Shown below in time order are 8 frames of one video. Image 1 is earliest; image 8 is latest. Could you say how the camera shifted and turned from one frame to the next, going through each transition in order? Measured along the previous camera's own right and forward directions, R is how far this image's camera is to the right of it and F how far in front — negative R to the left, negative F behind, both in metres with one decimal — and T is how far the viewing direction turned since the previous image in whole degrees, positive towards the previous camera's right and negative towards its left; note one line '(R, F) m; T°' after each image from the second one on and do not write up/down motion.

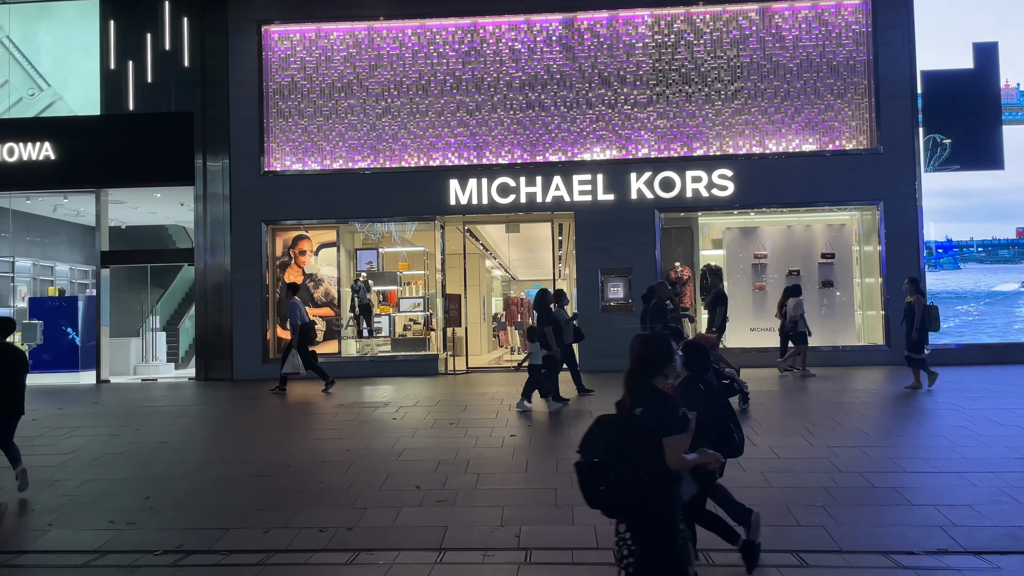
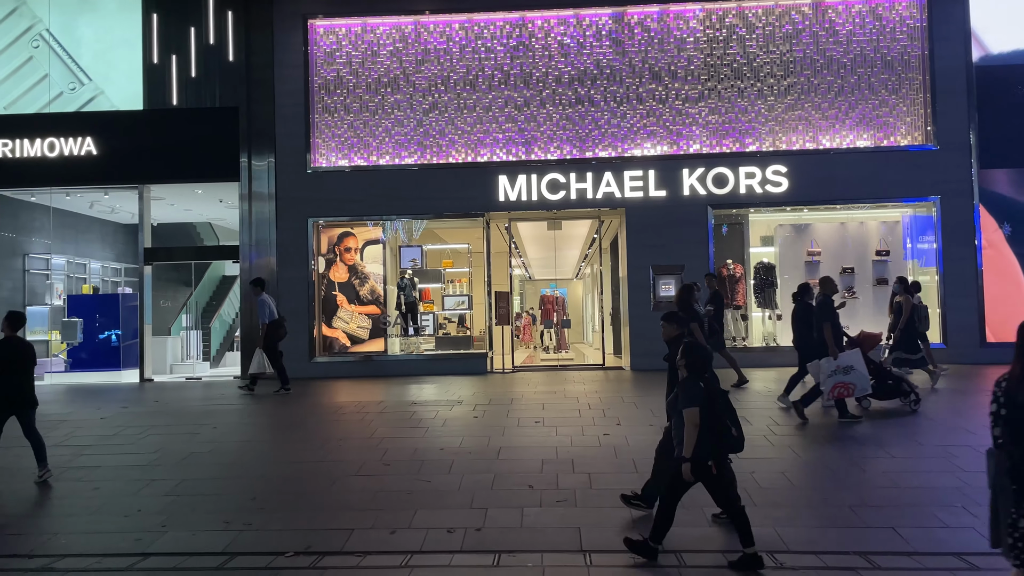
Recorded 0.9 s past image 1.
(-0.7, +0.2) m; 0°
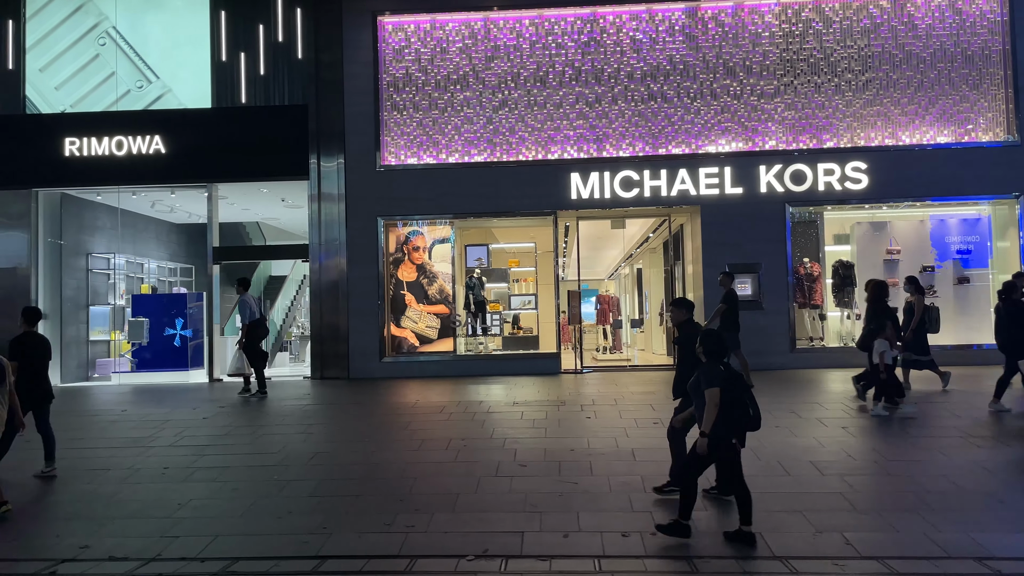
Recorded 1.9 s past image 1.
(-0.8, +0.2) m; -1°
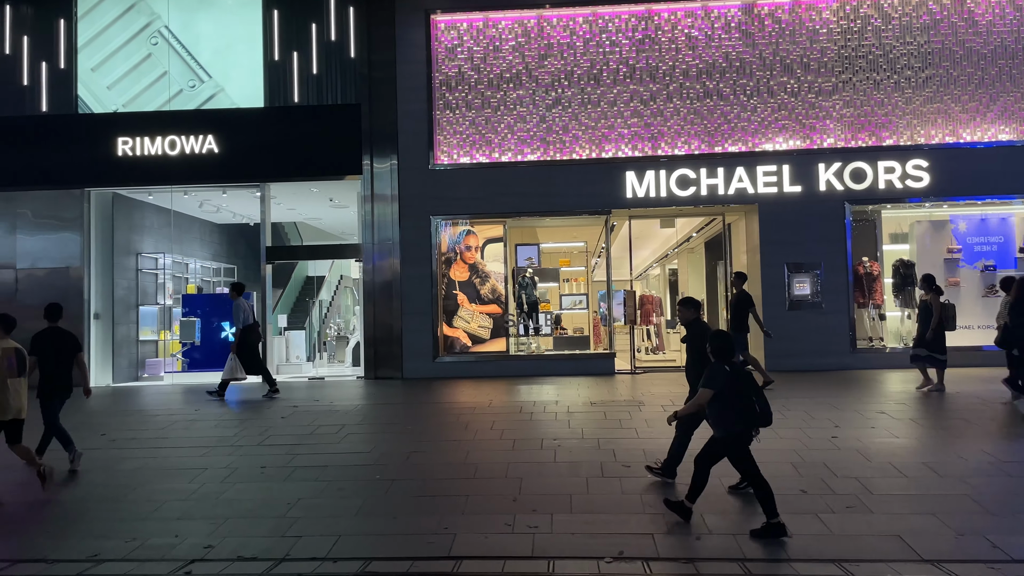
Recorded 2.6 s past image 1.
(-0.6, +0.1) m; -1°
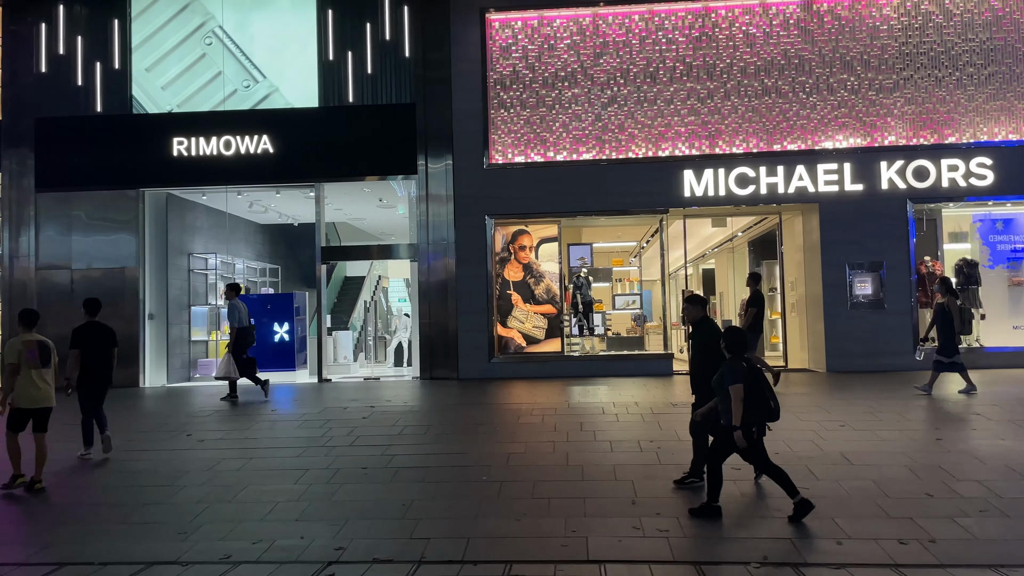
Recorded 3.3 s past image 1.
(-0.6, +0.1) m; -1°
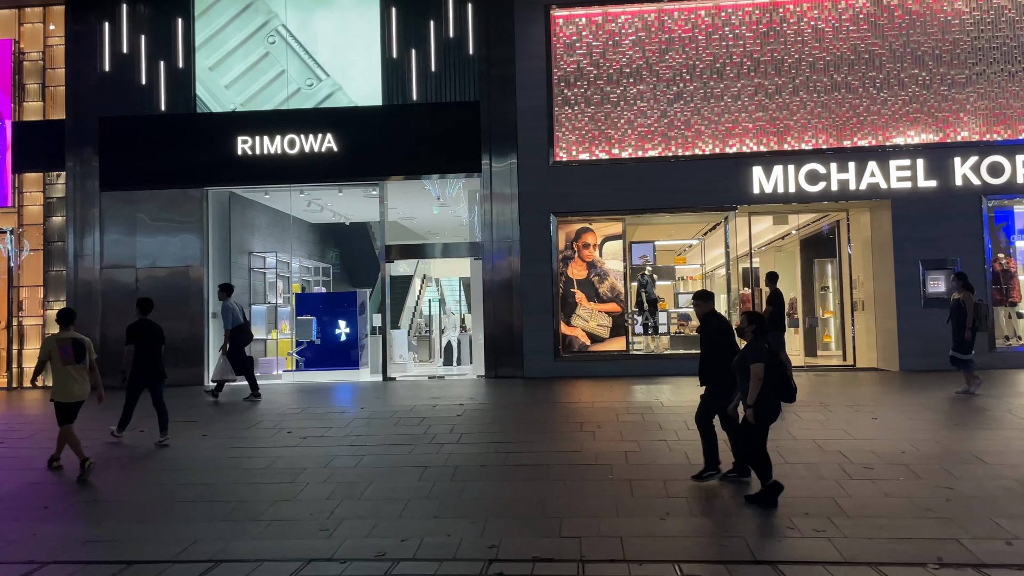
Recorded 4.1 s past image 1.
(-0.7, +0.1) m; -1°
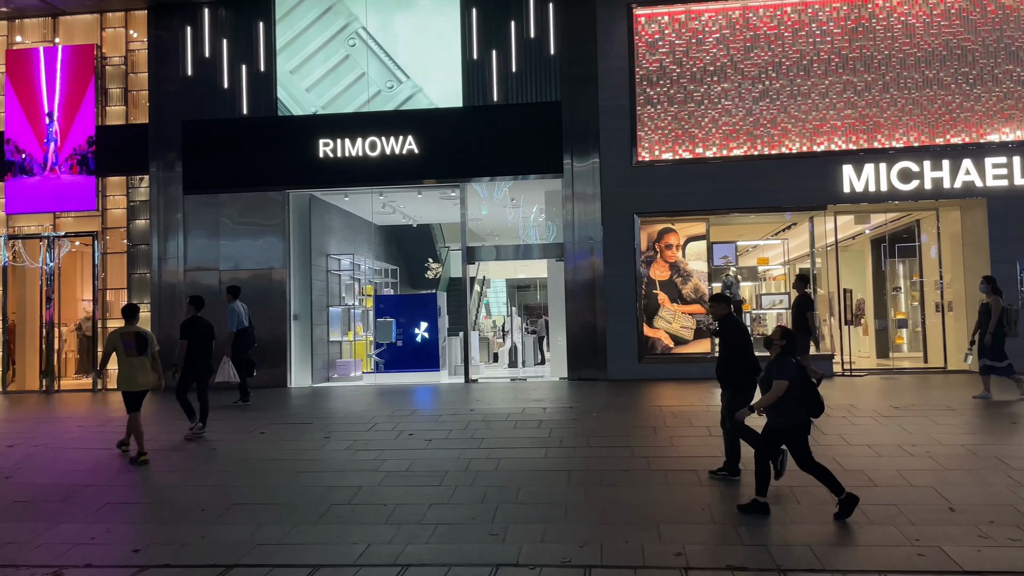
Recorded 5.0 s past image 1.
(-0.7, +0.1) m; -2°
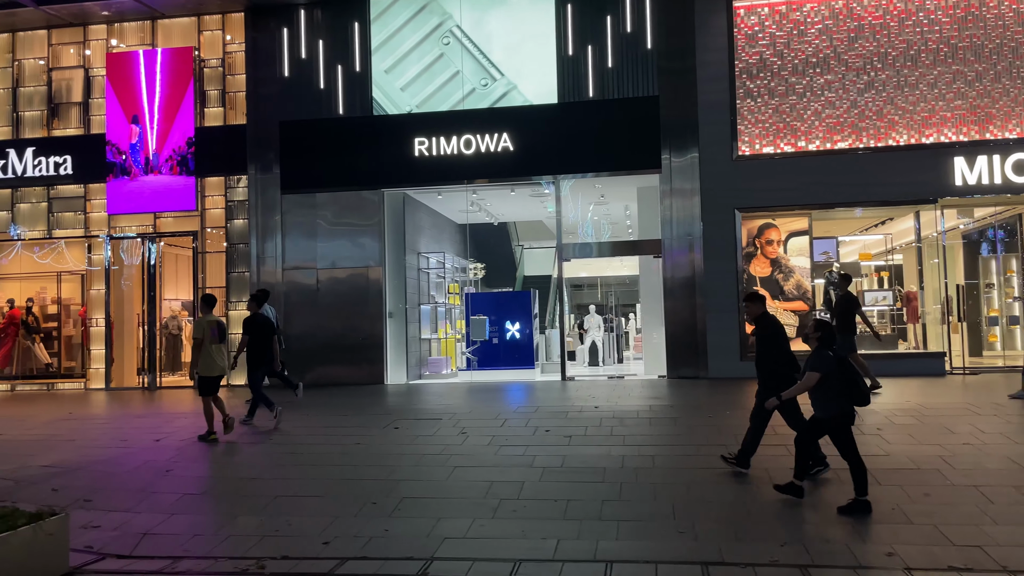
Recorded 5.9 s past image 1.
(-0.7, 0.0) m; -3°
